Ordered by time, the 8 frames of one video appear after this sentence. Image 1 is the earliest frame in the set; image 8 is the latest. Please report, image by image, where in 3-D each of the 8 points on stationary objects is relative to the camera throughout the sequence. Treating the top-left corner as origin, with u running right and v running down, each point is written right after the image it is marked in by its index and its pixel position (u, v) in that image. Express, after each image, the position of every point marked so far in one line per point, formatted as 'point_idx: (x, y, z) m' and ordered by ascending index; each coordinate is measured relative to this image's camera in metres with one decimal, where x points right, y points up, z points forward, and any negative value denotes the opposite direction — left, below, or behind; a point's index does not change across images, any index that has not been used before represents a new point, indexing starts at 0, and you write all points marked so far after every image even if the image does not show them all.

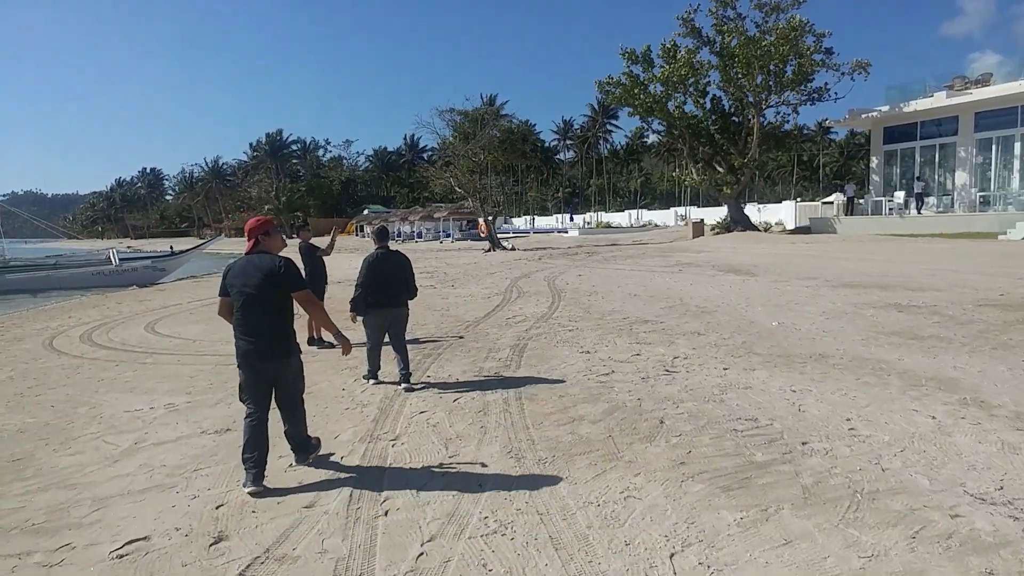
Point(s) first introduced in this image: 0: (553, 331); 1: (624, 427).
0: (+0.6, -0.6, +9.4) m
1: (+0.8, -0.9, +5.1) m
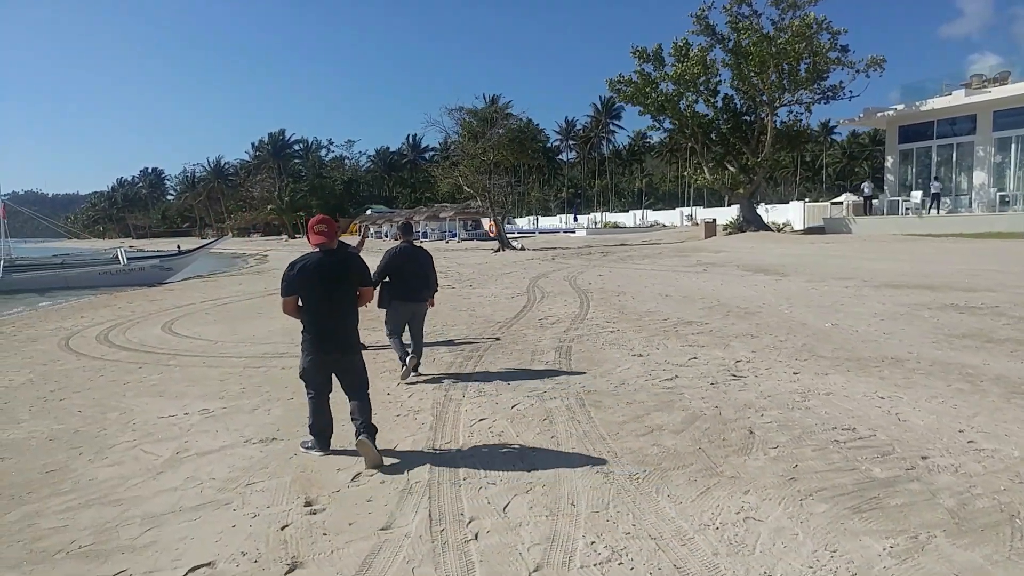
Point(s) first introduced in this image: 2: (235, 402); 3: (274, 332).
0: (+1.0, -0.6, +9.0) m
1: (+1.3, -0.9, +4.7) m
2: (-2.5, -1.0, +6.7) m
3: (-3.5, -0.7, +11.1) m
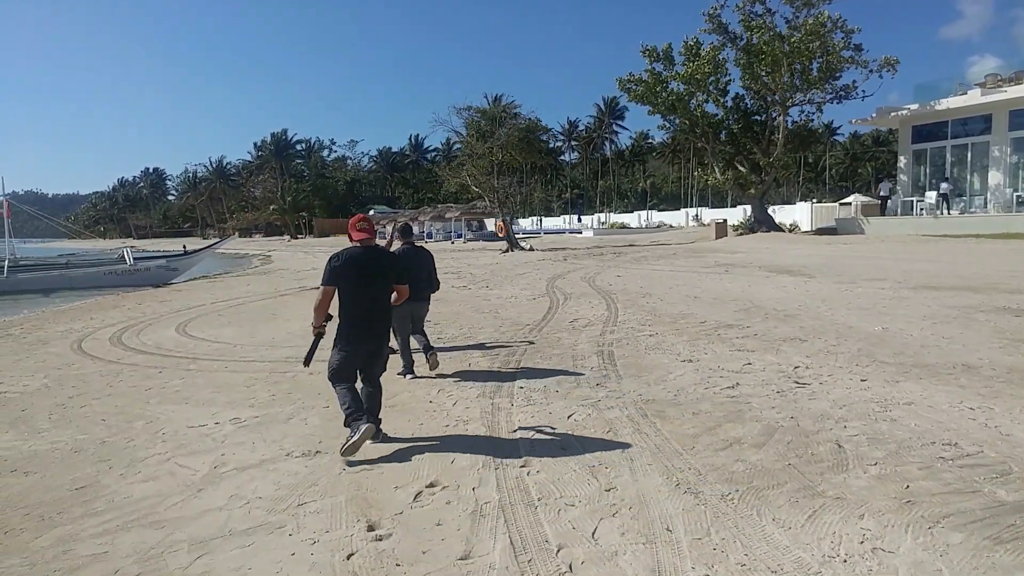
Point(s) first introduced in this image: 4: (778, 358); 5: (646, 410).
0: (+1.4, -0.6, +8.6) m
1: (+1.7, -1.0, +4.3) m
2: (-2.1, -1.0, +6.3) m
3: (-3.1, -0.7, +10.7) m
4: (+2.6, -0.6, +7.1) m
5: (+1.0, -0.9, +5.5) m
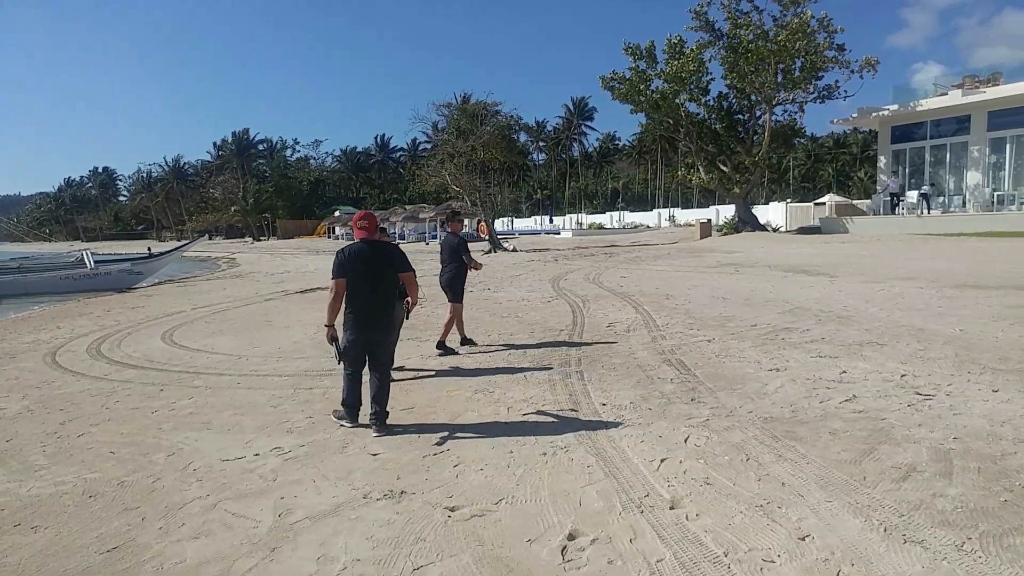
0: (+1.9, -0.6, +7.9) m
1: (+2.4, -1.0, +3.6) m
2: (-1.4, -1.1, +5.4) m
3: (-2.7, -0.7, +9.8) m
4: (+3.1, -0.6, +6.5) m
5: (+1.7, -0.9, +4.7) m
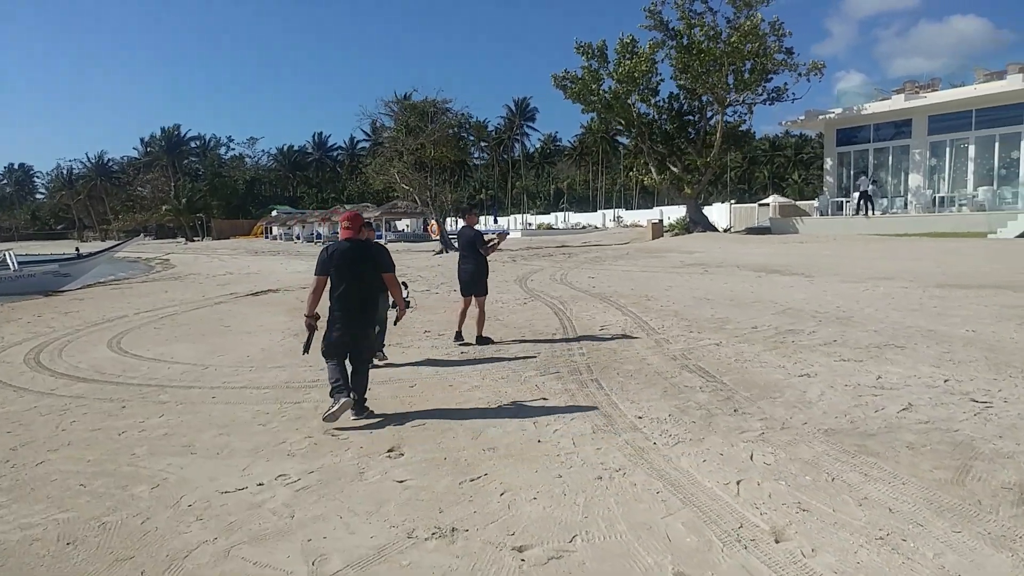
0: (+1.9, -0.6, +7.5) m
1: (+2.8, -1.0, +3.3) m
2: (-1.2, -1.1, +4.7) m
3: (-2.9, -0.8, +9.0) m
4: (+3.3, -0.6, +6.2) m
5: (+1.9, -0.9, +4.3) m
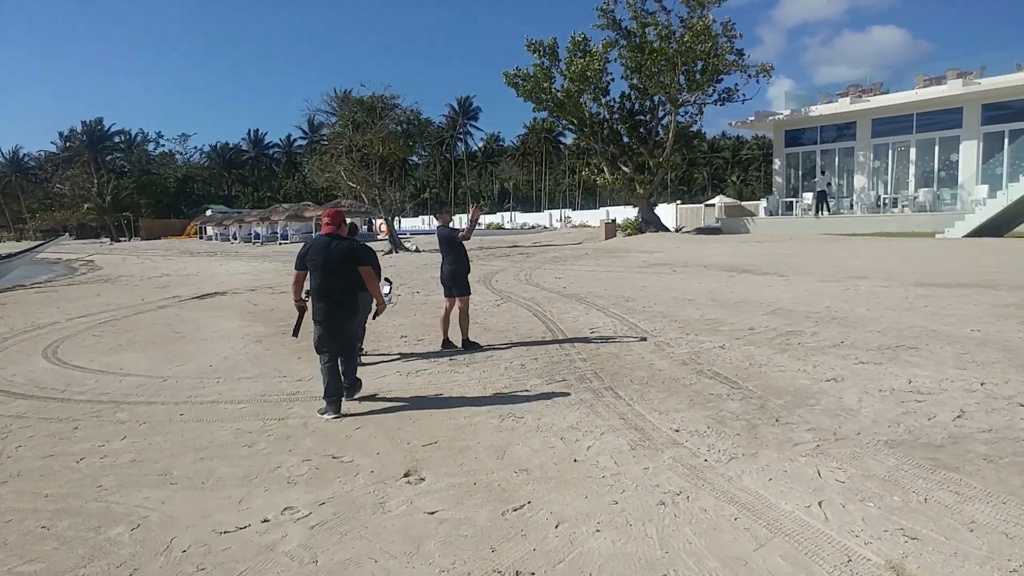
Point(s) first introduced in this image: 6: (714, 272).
0: (+1.9, -0.6, +7.2) m
1: (+3.1, -1.0, +3.0) m
2: (-1.0, -1.1, +4.1) m
3: (-3.0, -0.8, +8.2) m
4: (+3.3, -0.6, +5.9) m
5: (+2.2, -0.9, +4.0) m
6: (+4.0, +0.3, +14.8) m
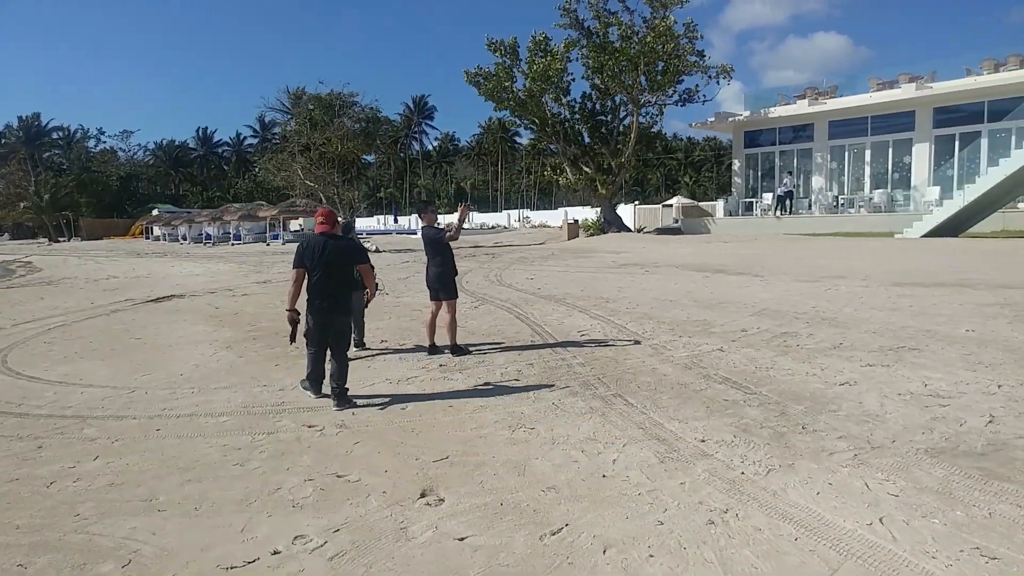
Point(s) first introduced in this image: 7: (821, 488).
0: (+1.8, -0.6, +7.0) m
1: (+3.3, -1.0, +2.9) m
2: (-0.9, -1.1, +3.8) m
3: (-3.1, -0.8, +7.7) m
4: (+3.3, -0.6, +5.9) m
5: (+2.3, -0.9, +3.8) m
6: (+3.5, +0.3, +14.8) m
7: (+1.5, -1.0, +3.7) m
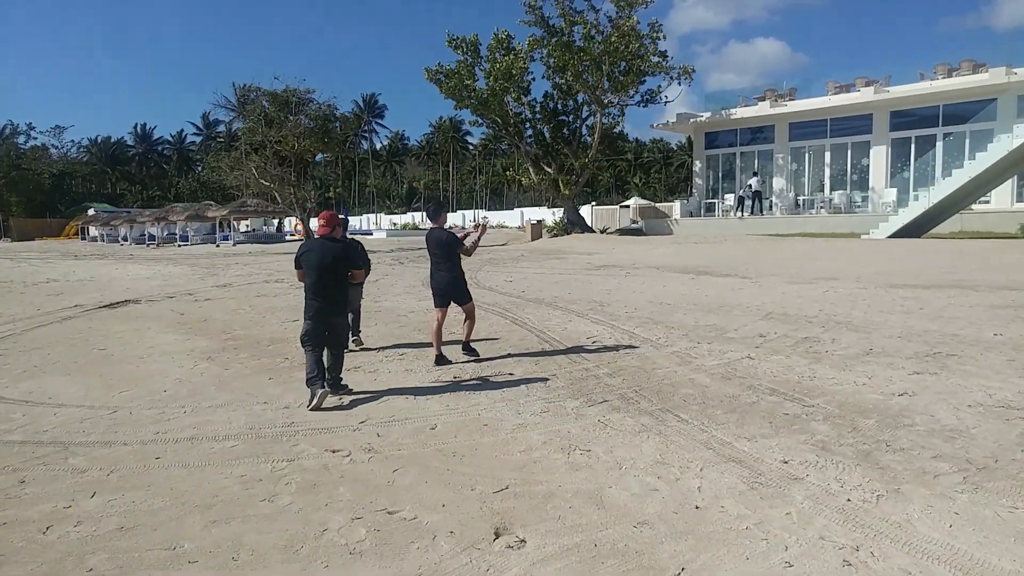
0: (+2.0, -0.7, +6.7) m
1: (+3.8, -1.0, +2.7) m
2: (-0.4, -1.2, +3.2) m
3: (-3.0, -0.9, +7.0) m
4: (+3.6, -0.7, +5.6) m
5: (+2.7, -1.0, +3.5) m
6: (+3.1, +0.3, +14.5) m
7: (+1.9, -1.0, +3.3) m
